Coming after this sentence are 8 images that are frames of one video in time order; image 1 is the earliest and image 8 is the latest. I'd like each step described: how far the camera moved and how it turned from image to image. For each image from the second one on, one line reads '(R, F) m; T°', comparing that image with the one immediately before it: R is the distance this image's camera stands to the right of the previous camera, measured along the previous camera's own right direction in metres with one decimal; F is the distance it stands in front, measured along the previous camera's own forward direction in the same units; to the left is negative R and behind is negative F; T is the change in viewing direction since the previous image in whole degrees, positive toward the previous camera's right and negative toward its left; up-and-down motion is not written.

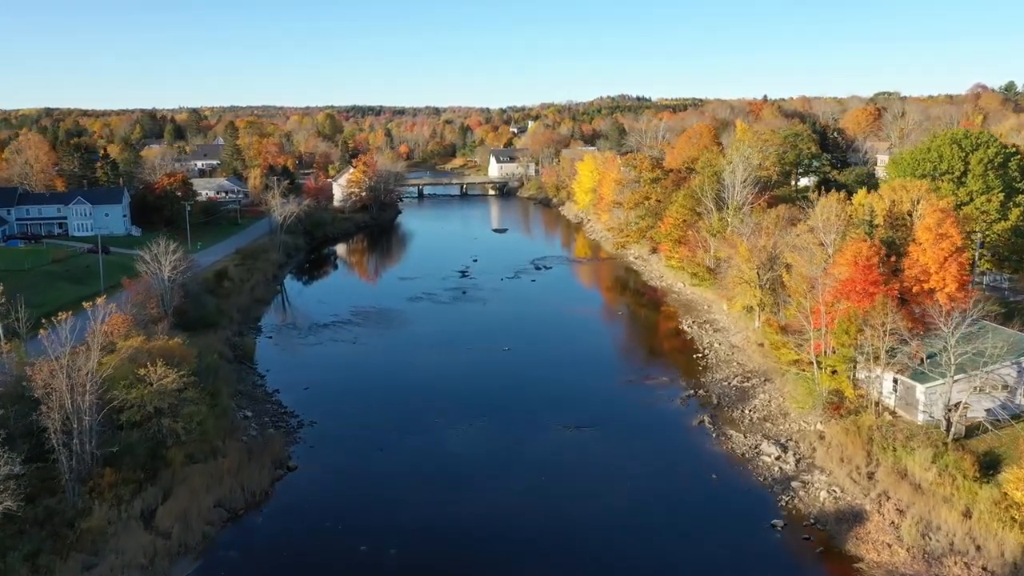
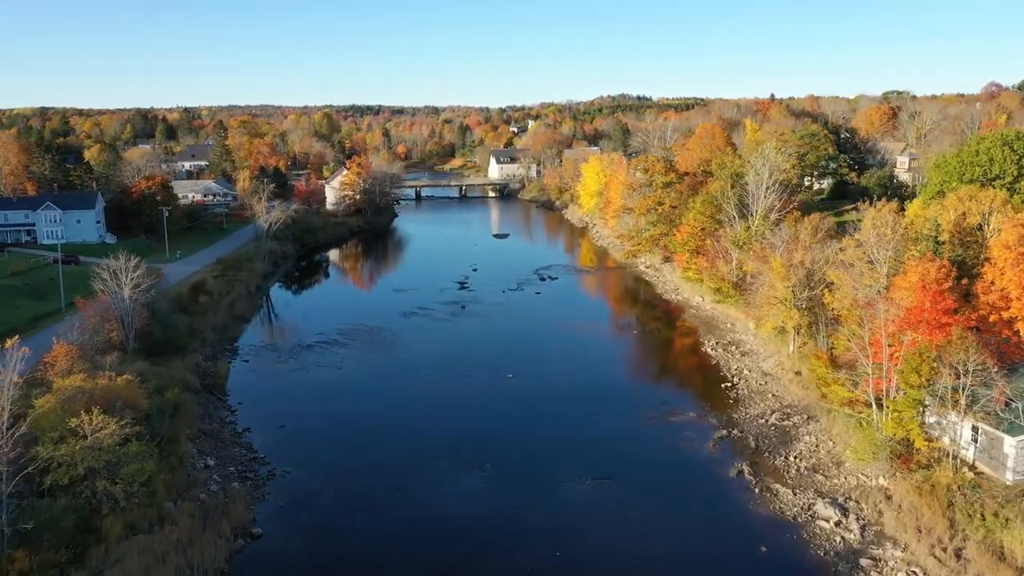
(-0.1, +3.0) m; 0°
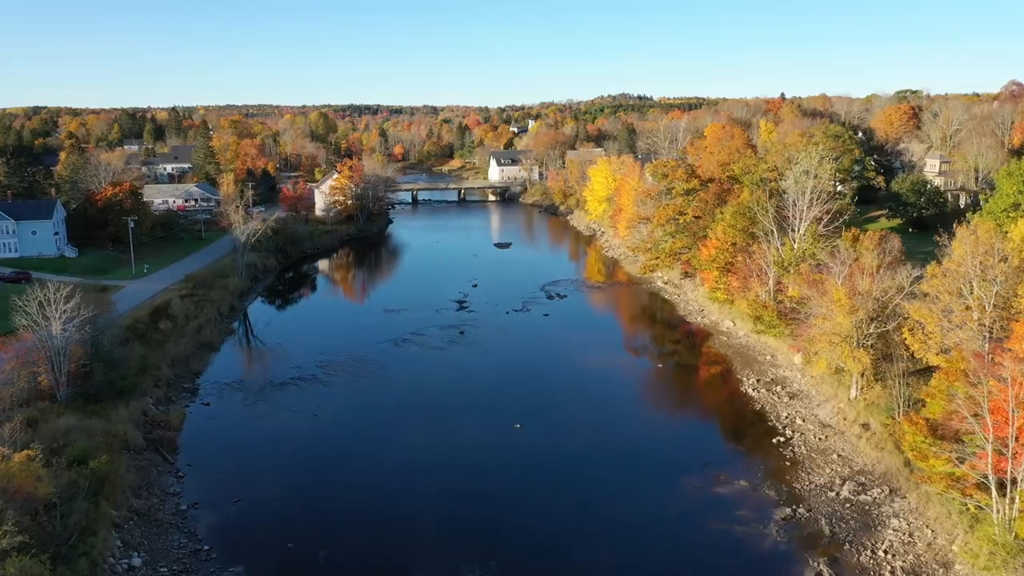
(-0.2, +4.0) m; 0°
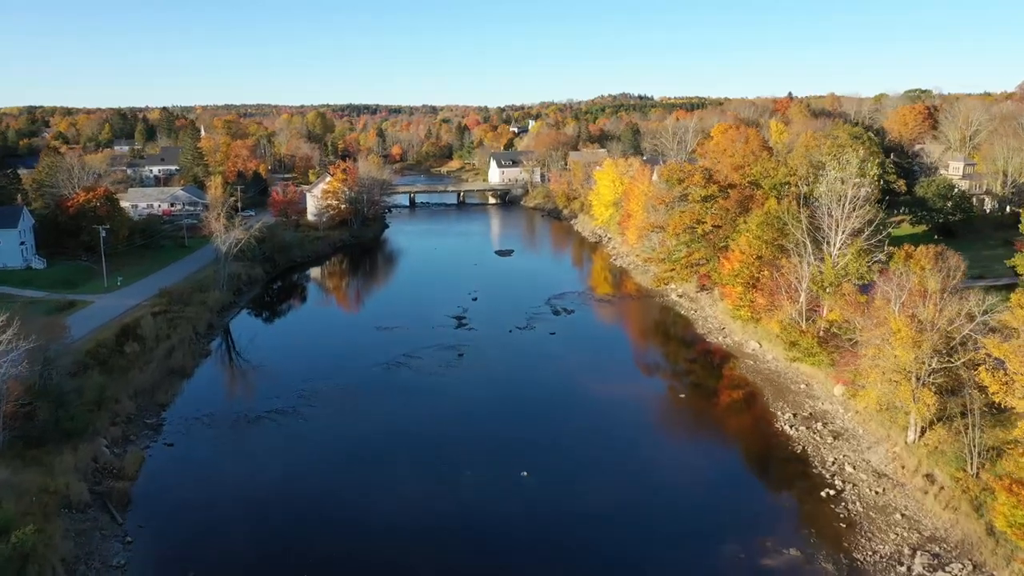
(-0.1, +2.7) m; 0°
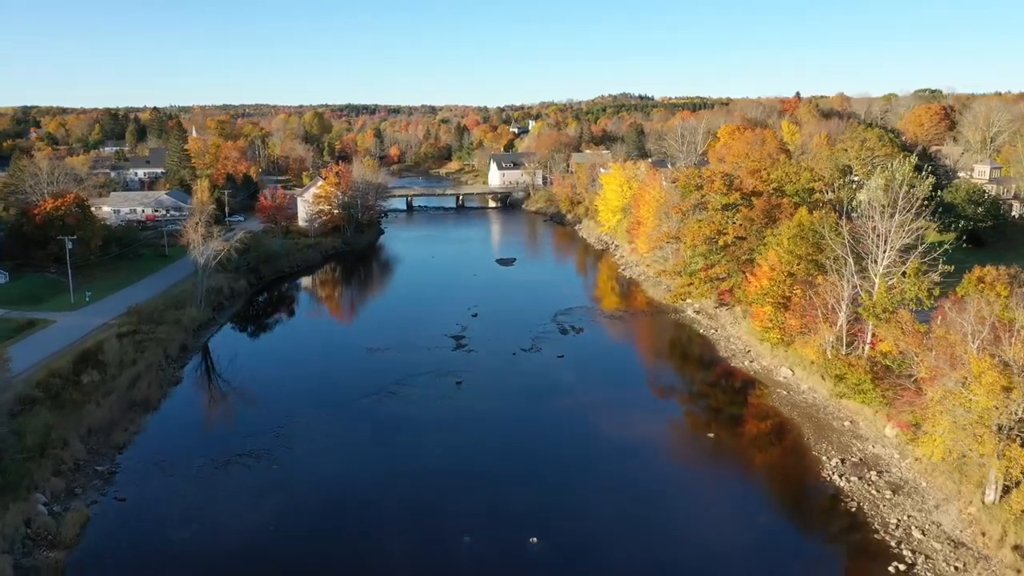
(-0.1, +2.8) m; 0°
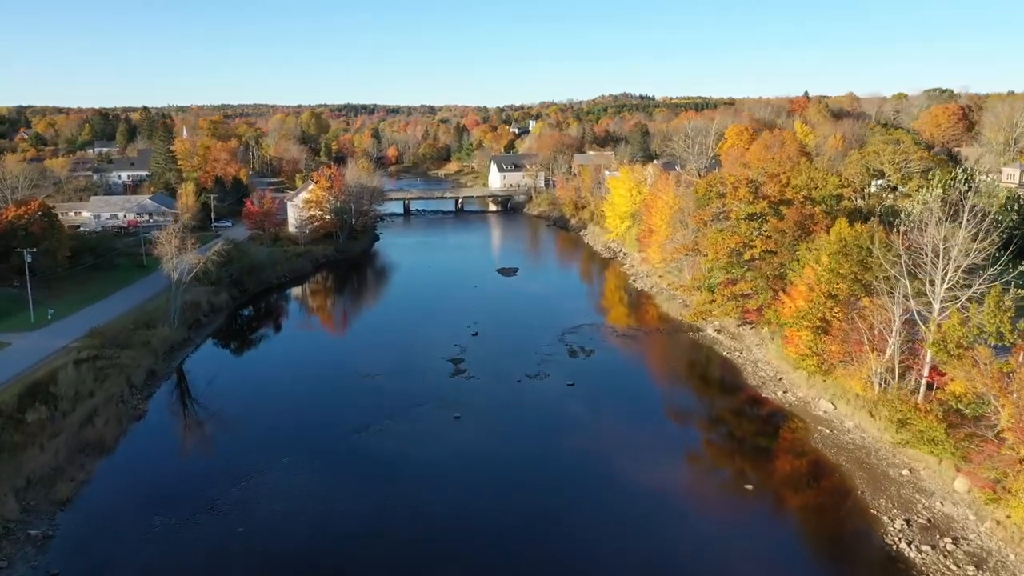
(-0.1, +2.8) m; 0°
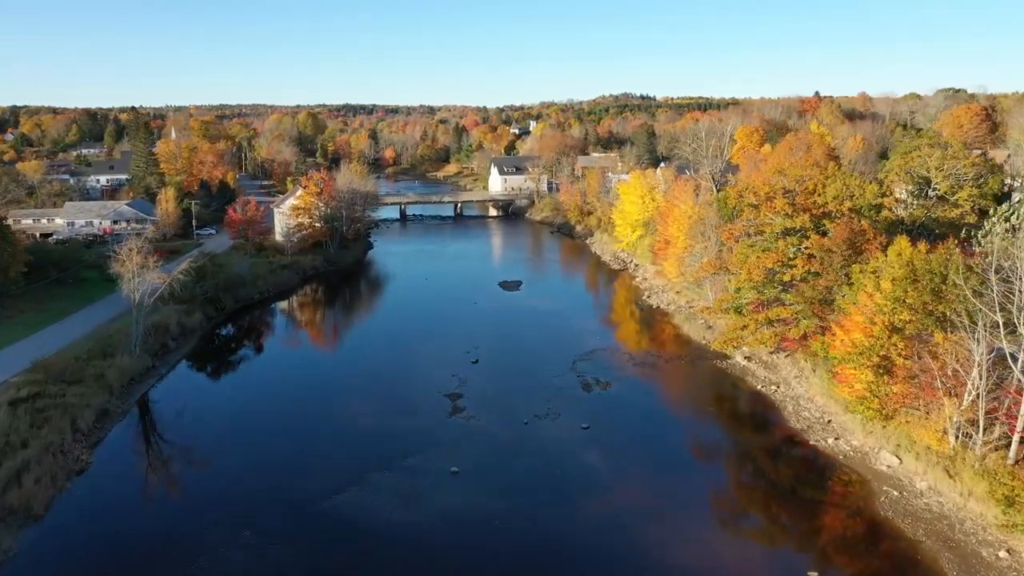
(-0.2, +3.3) m; 0°
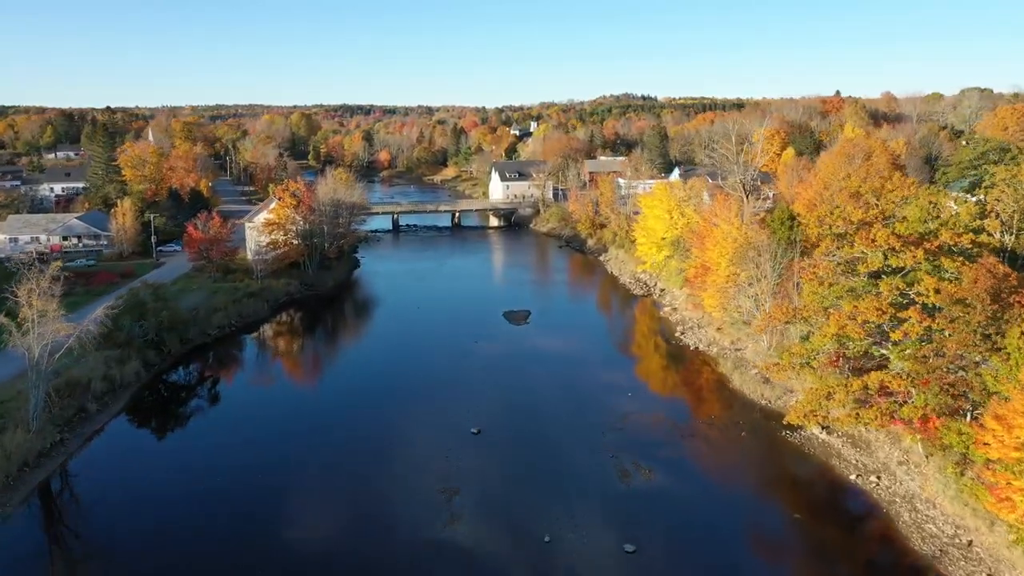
(-0.3, +5.8) m; 0°
